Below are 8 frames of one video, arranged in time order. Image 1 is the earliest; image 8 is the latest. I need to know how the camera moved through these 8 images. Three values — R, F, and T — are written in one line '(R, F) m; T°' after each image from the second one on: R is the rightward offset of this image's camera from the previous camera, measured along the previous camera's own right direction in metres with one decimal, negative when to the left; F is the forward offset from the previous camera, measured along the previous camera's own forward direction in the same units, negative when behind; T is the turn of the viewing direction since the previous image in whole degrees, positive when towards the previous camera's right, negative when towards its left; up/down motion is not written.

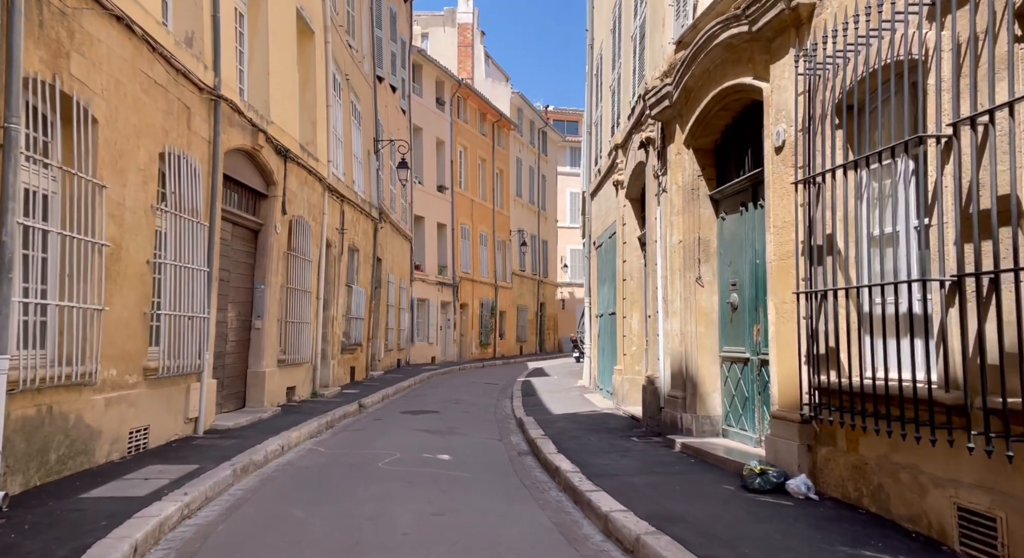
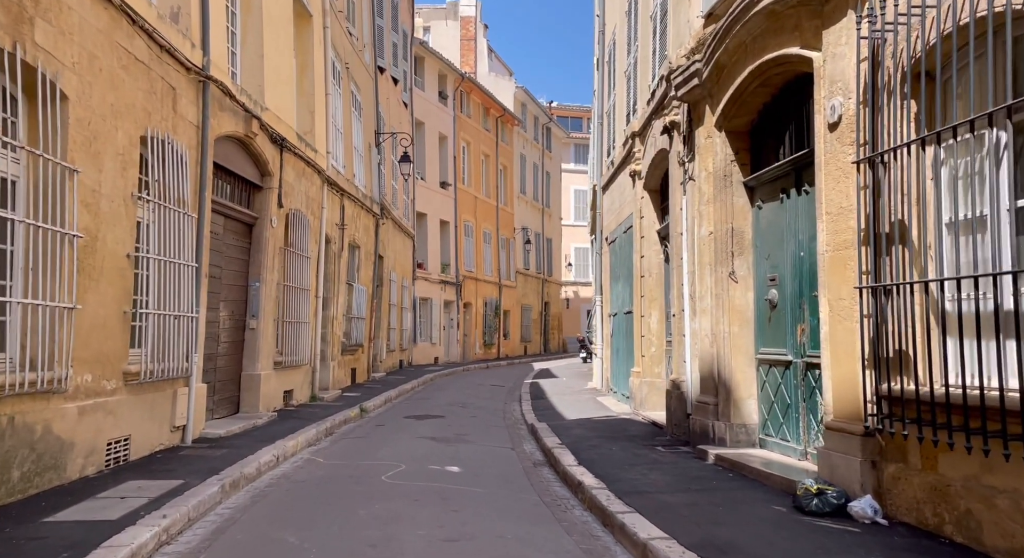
(-0.1, +0.8) m; 0°
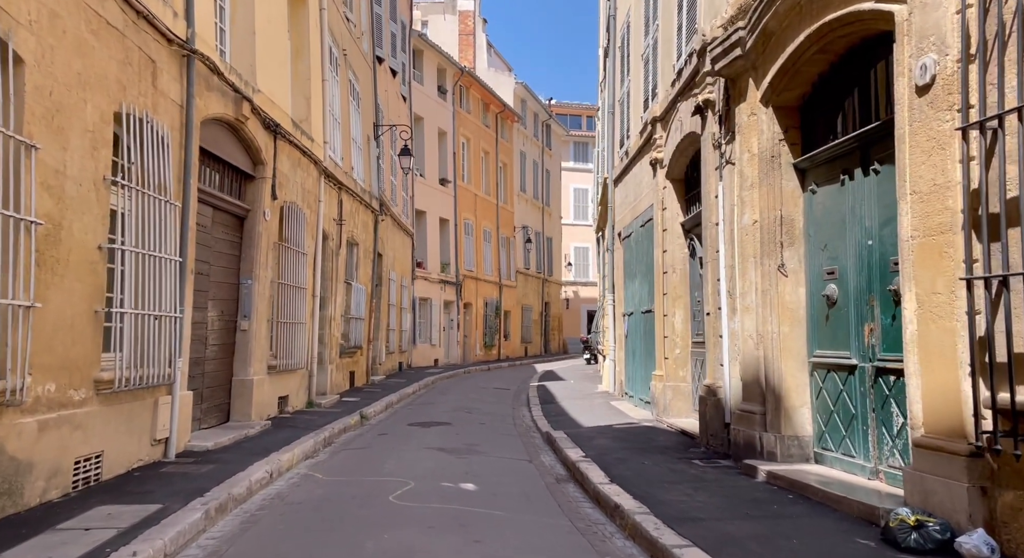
(-0.2, +0.9) m; 0°
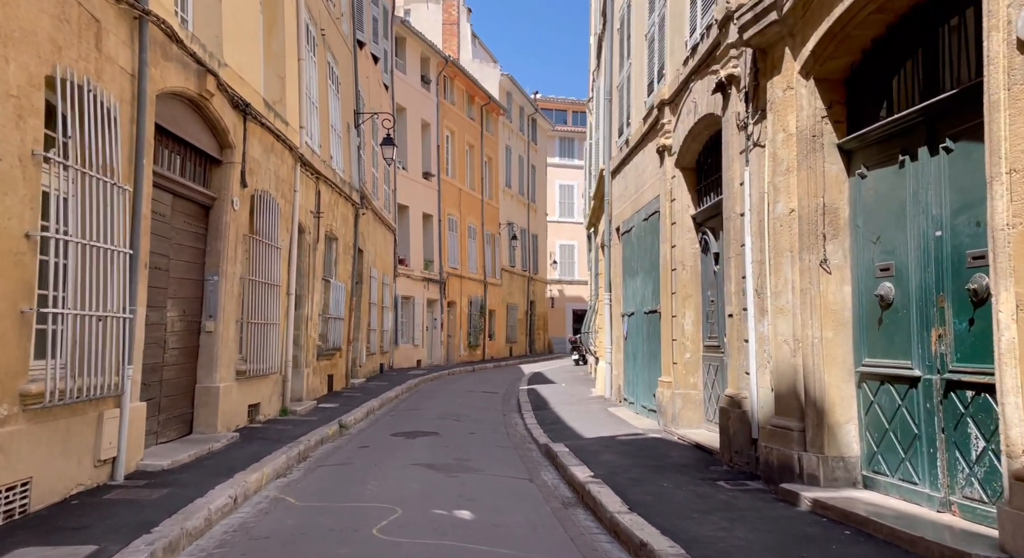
(-0.2, +1.0) m; +1°
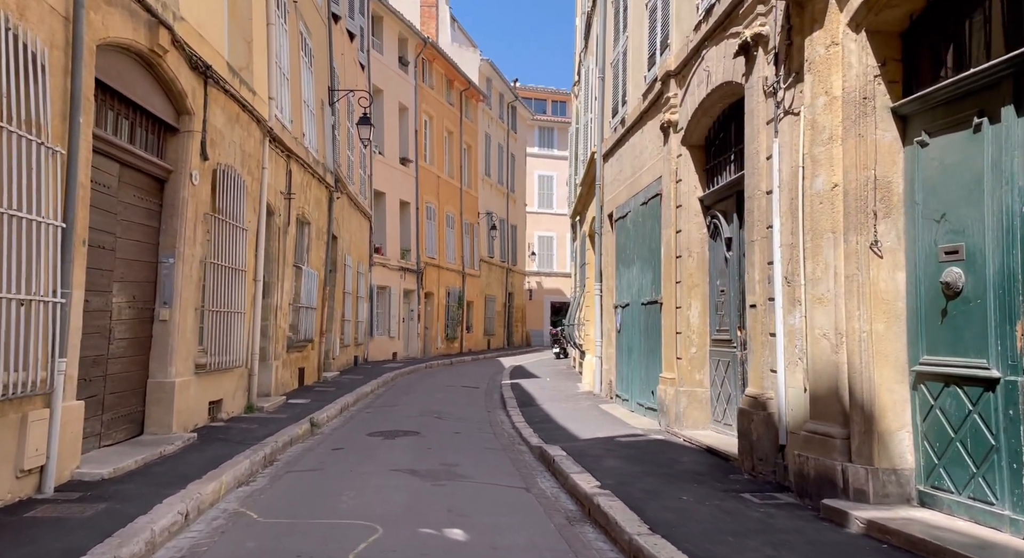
(-0.2, +1.0) m; +2°
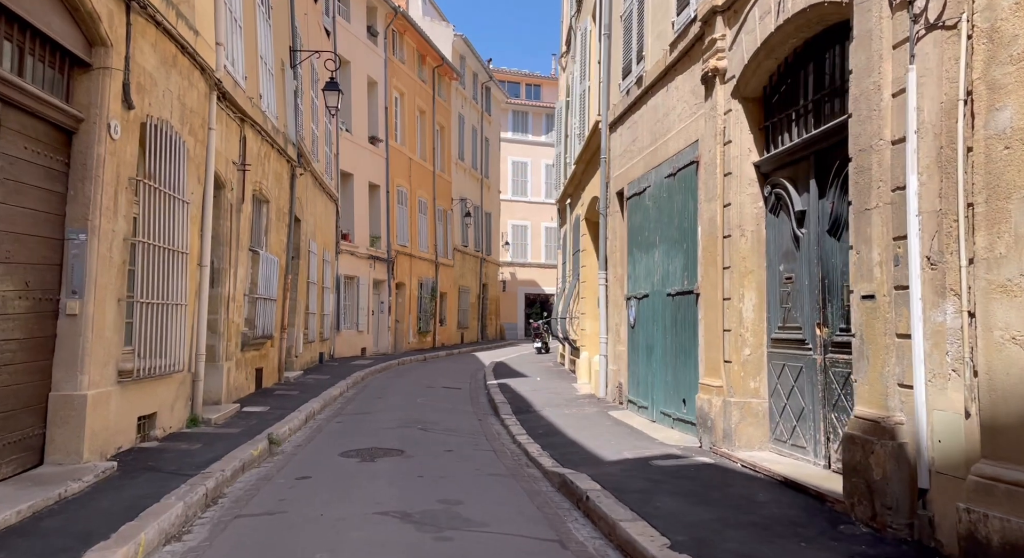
(-0.4, +2.0) m; +2°
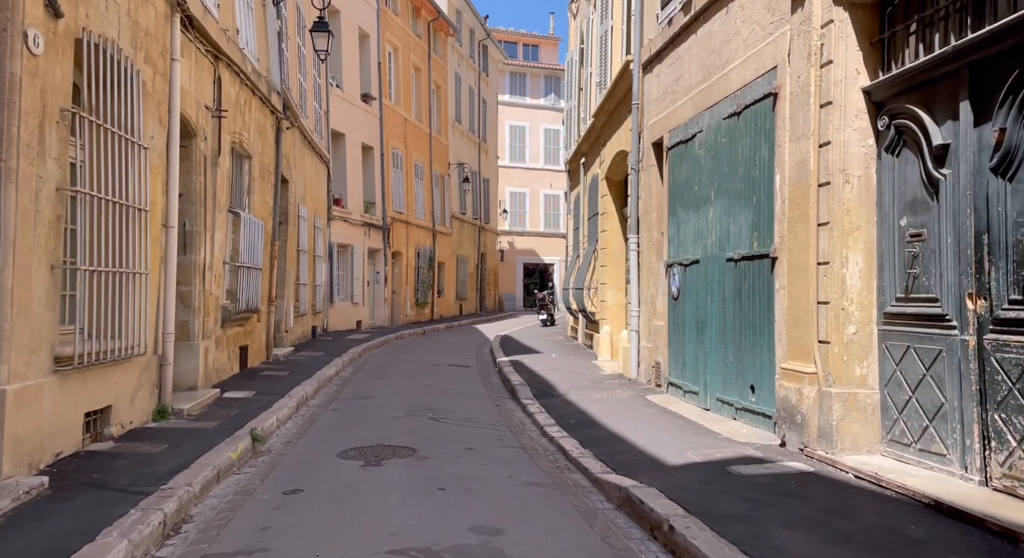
(-0.4, +1.7) m; +1°
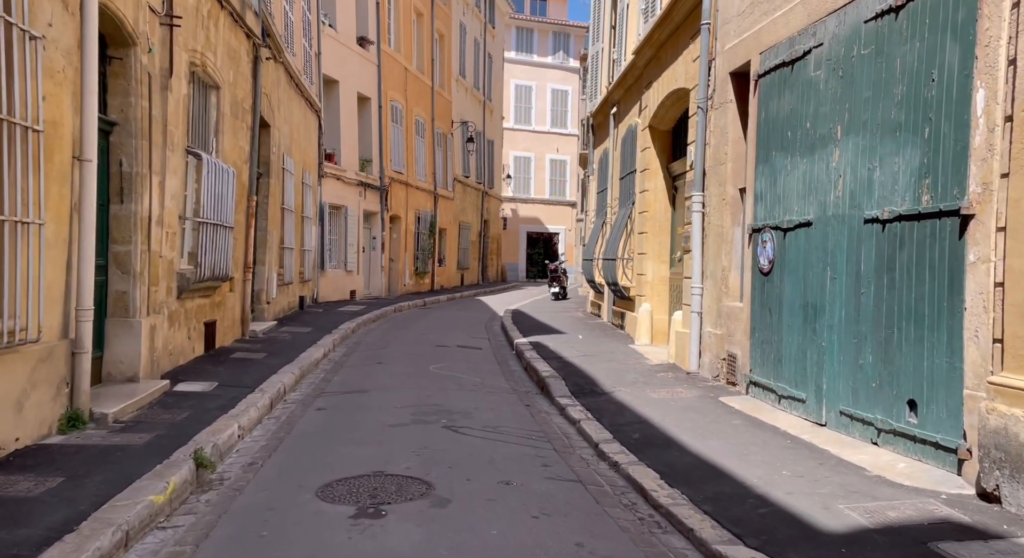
(-0.4, +2.5) m; 0°
